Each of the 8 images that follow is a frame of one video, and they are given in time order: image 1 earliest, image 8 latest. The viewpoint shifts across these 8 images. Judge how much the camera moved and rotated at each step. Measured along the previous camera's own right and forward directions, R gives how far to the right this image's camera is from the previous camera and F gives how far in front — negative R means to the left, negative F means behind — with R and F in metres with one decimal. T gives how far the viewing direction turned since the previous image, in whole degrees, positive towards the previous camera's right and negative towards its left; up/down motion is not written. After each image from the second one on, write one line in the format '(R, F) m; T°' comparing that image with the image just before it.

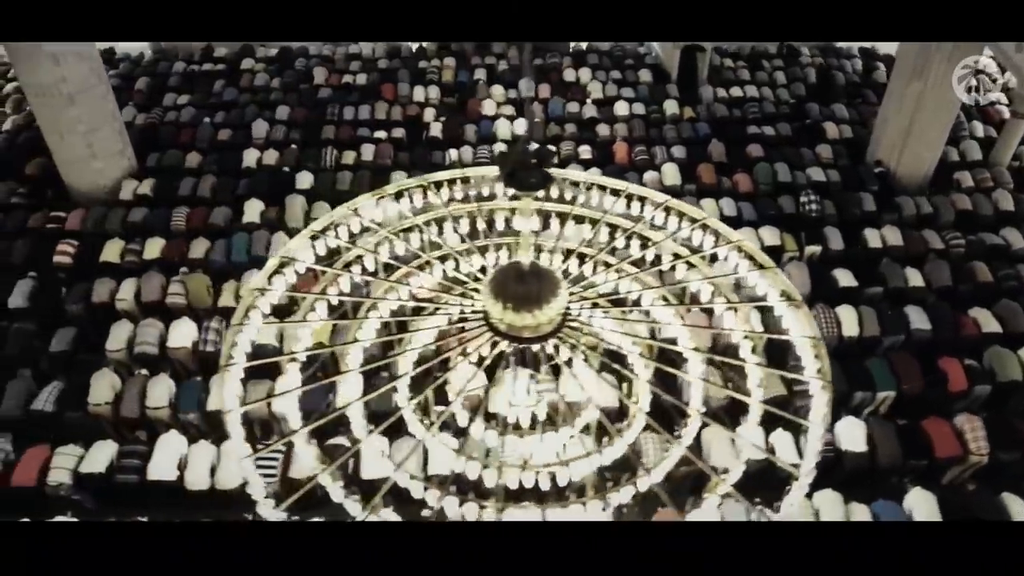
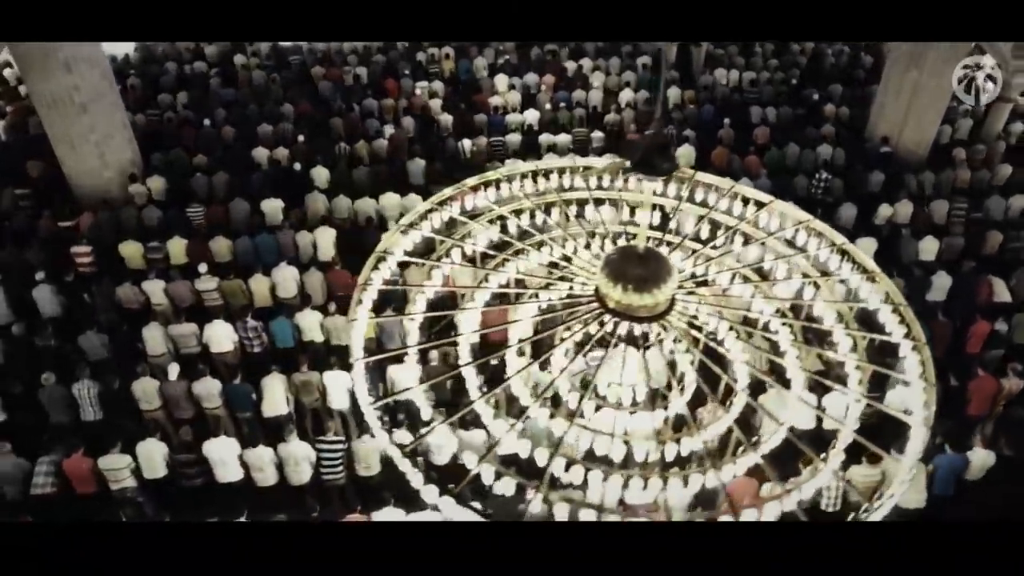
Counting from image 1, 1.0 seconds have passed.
(-0.8, -0.1) m; +3°
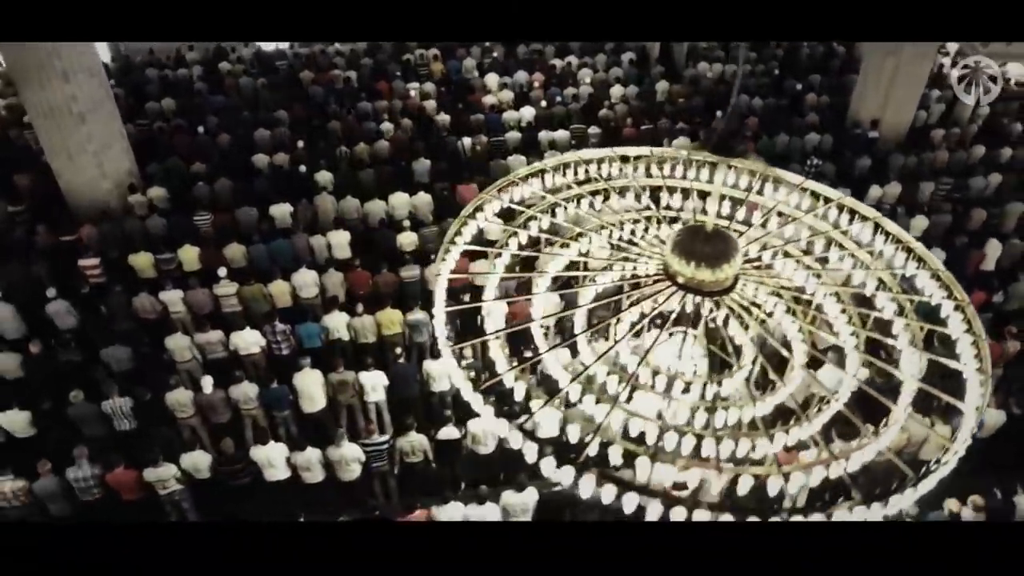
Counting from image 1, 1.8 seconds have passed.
(-0.6, -0.1) m; +3°
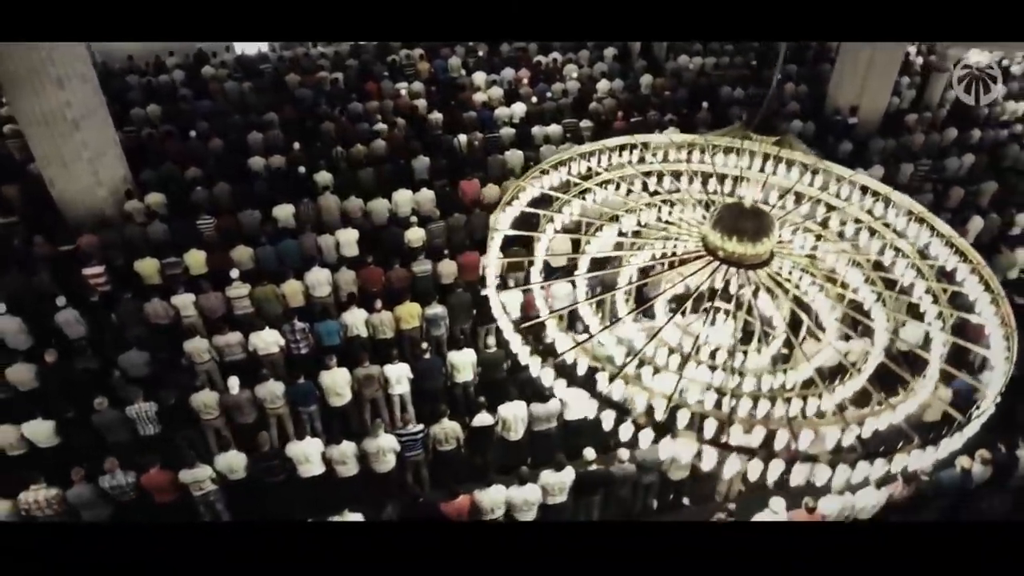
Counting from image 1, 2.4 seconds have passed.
(-0.5, -0.1) m; +3°
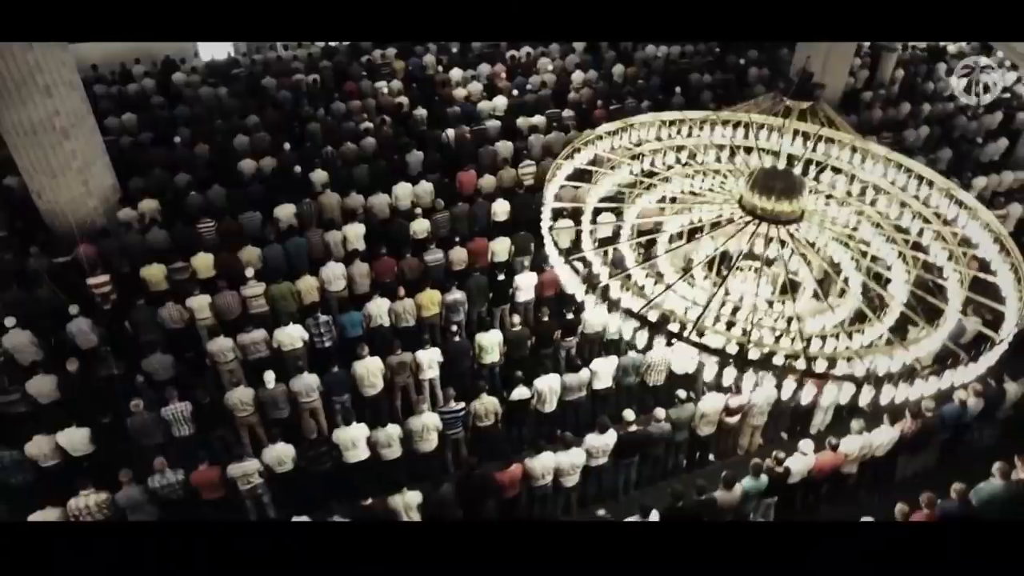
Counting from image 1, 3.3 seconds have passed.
(-0.7, -0.2) m; +4°
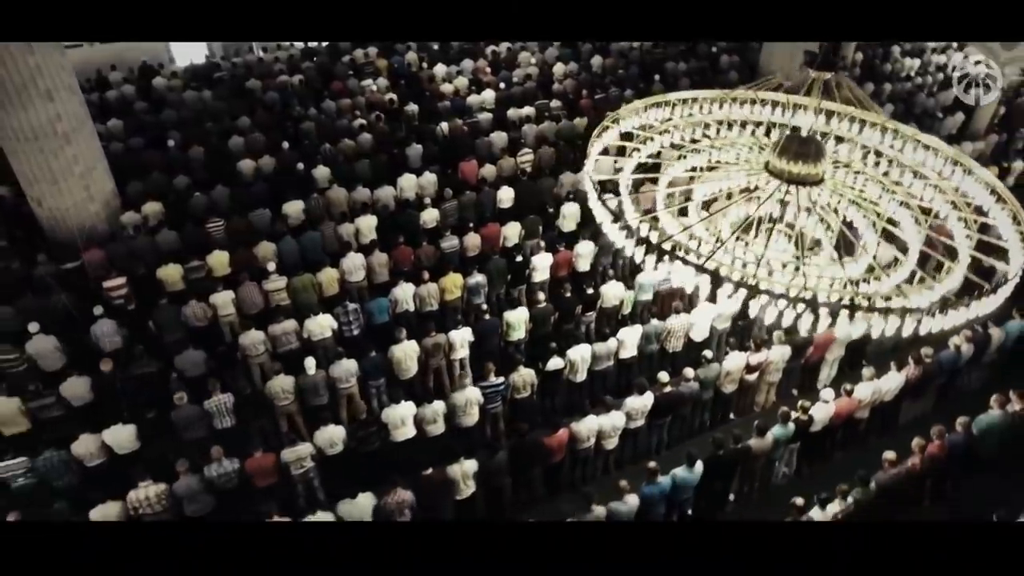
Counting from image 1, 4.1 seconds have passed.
(-0.7, -0.2) m; +4°
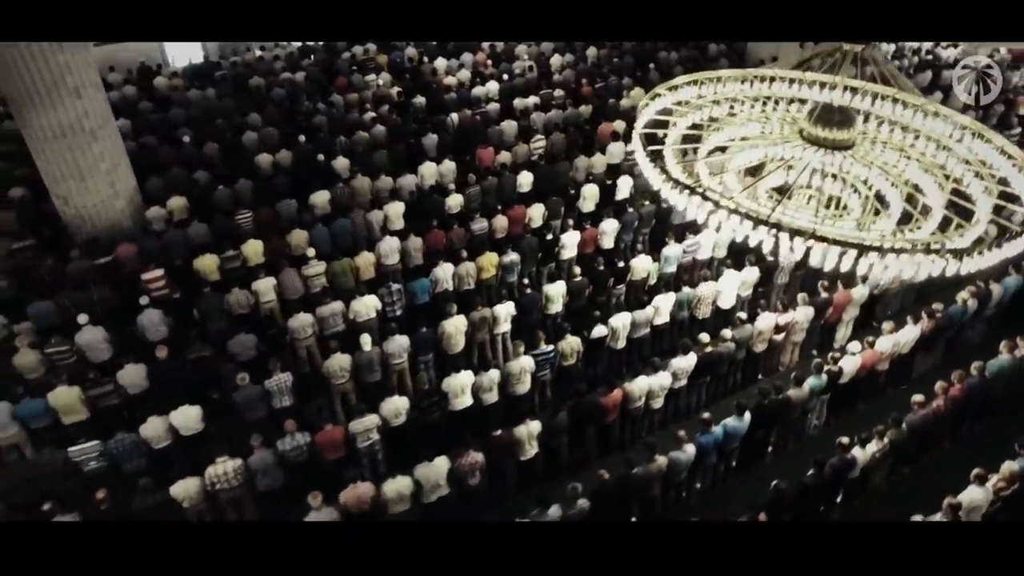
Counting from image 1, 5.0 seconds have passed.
(-0.8, -0.3) m; +3°
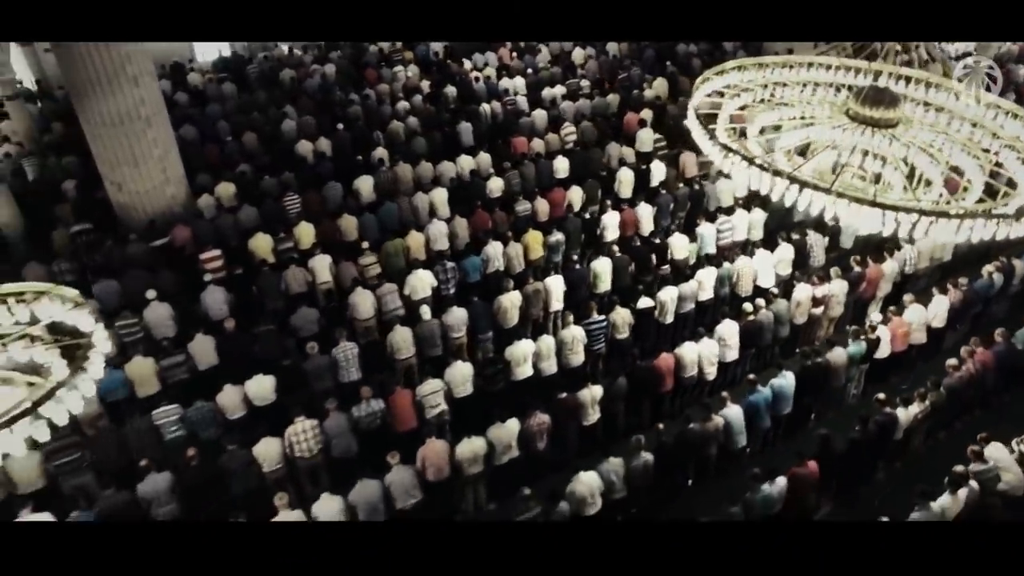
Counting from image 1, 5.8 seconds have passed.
(-0.6, -0.3) m; +1°
